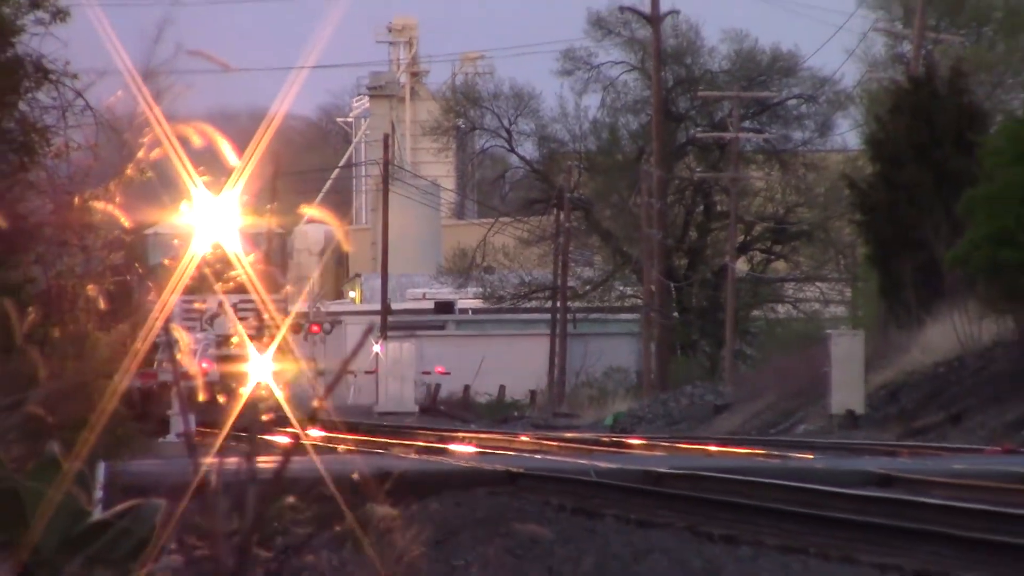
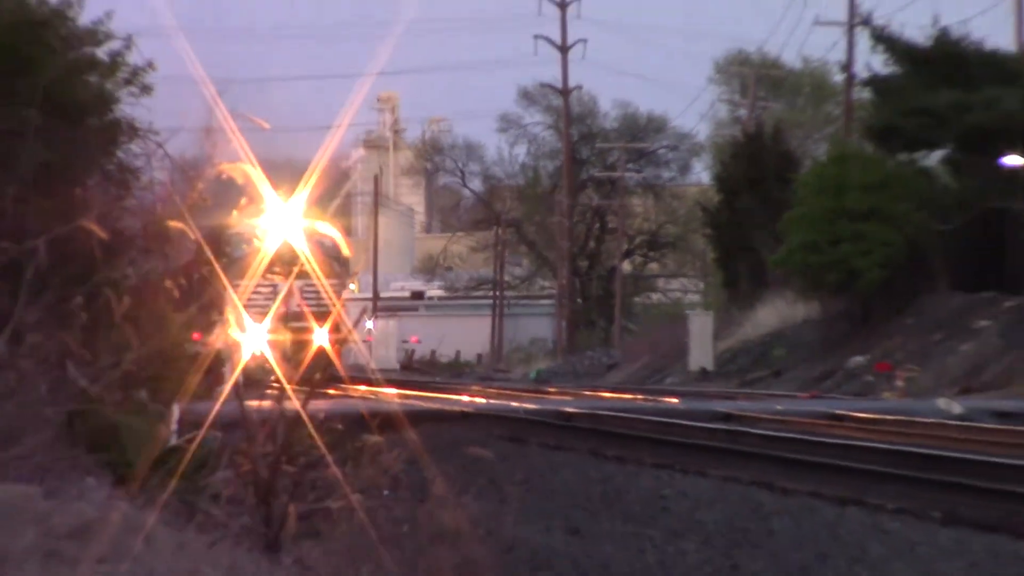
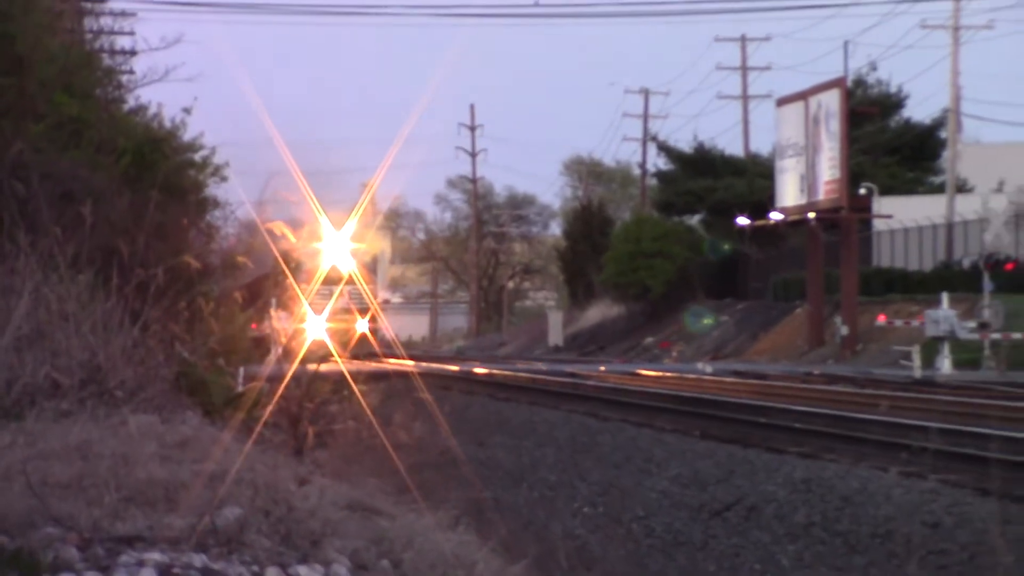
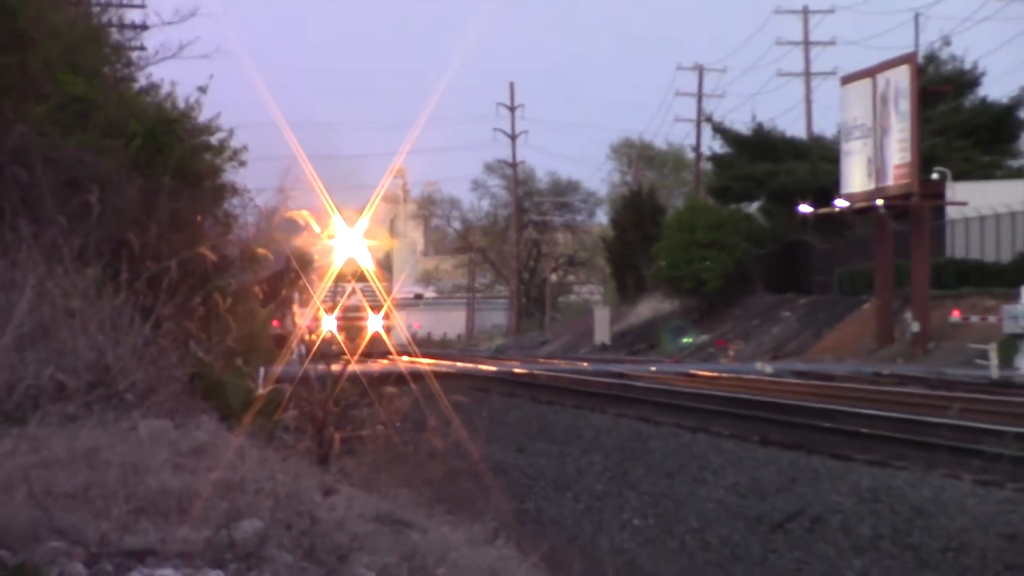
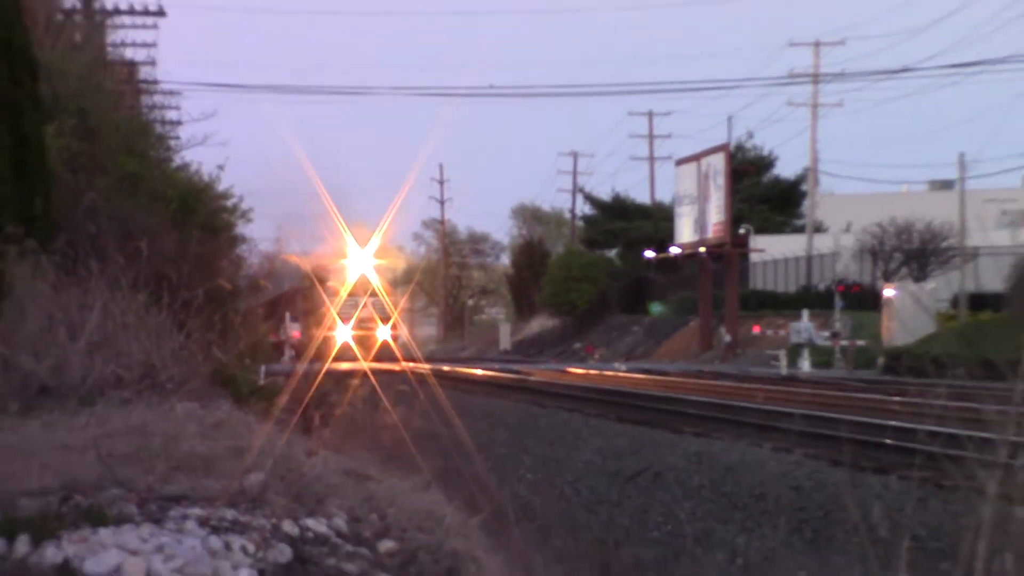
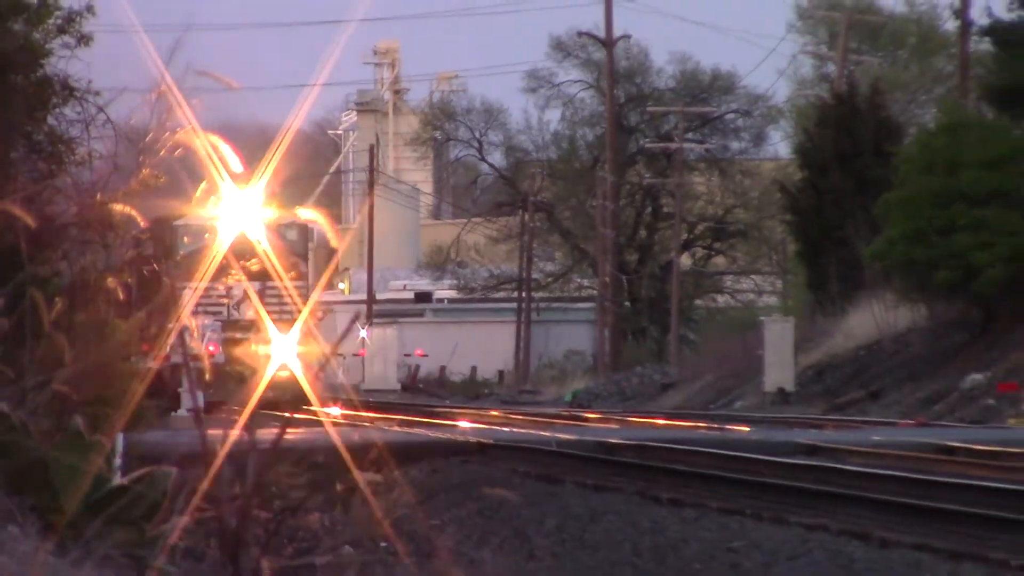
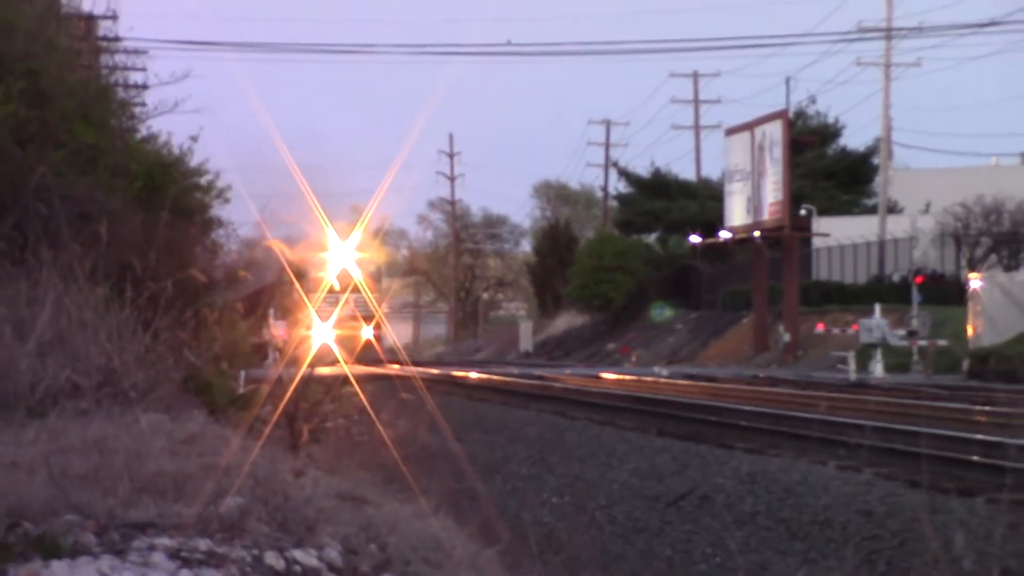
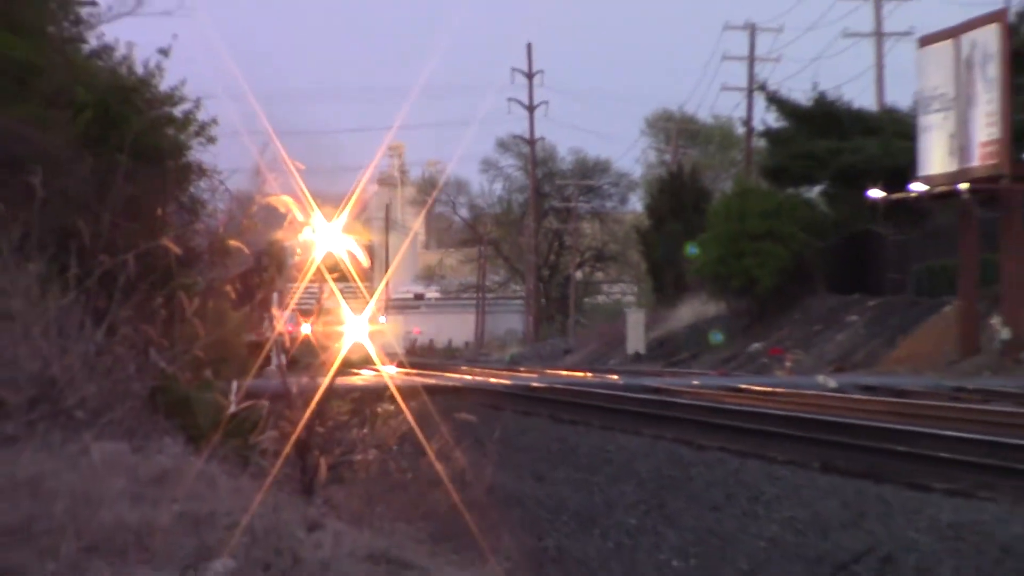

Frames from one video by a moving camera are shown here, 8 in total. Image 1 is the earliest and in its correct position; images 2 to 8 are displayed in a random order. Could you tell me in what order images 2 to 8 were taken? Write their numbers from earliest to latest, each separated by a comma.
6, 2, 8, 4, 3, 7, 5
